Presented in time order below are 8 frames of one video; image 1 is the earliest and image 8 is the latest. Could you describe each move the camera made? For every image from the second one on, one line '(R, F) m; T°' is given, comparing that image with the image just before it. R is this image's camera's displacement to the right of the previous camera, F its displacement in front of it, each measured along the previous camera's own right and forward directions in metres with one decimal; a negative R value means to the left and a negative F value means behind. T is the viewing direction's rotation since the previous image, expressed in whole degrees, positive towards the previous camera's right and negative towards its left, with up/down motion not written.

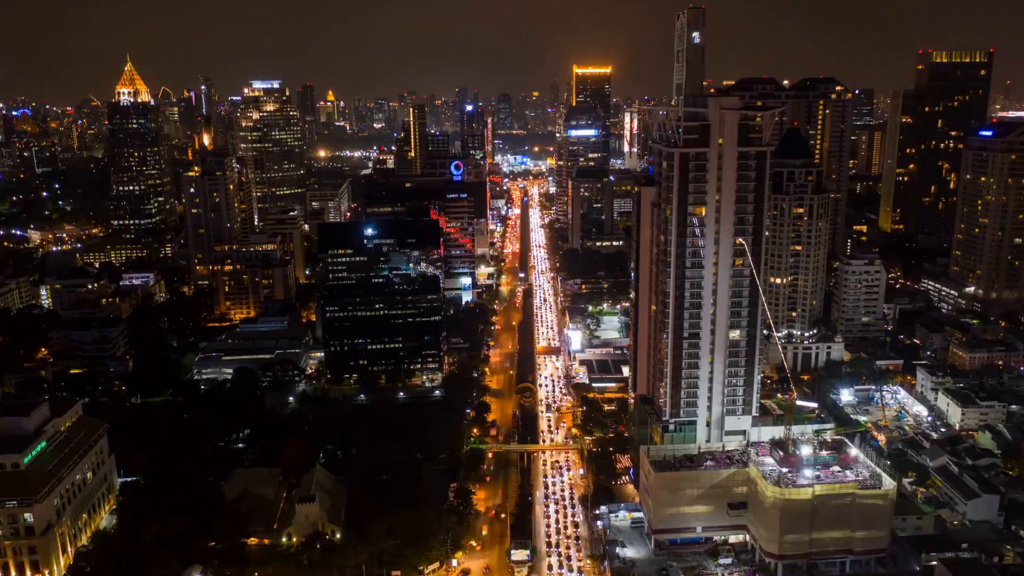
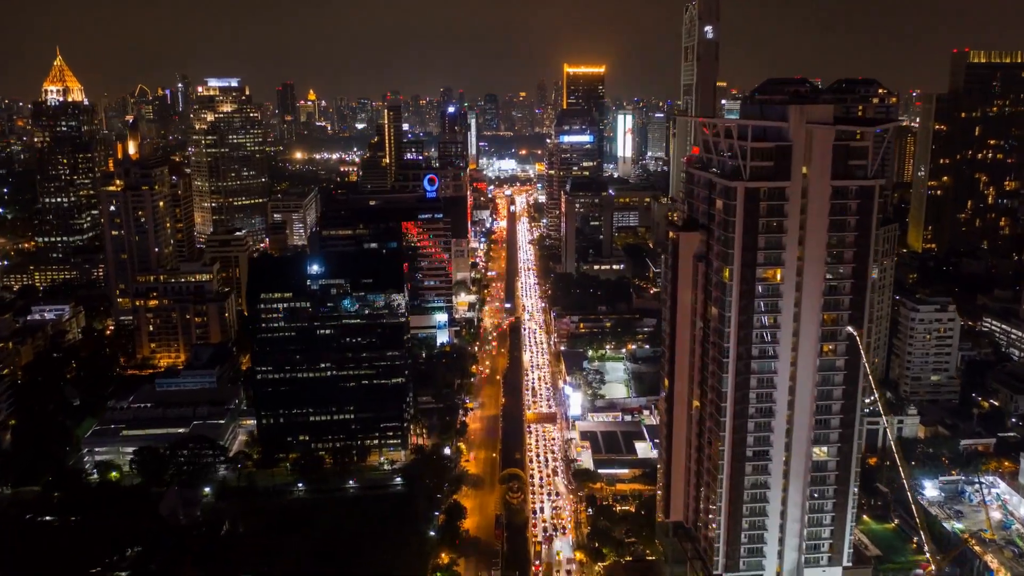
(+0.2, +14.2) m; +1°
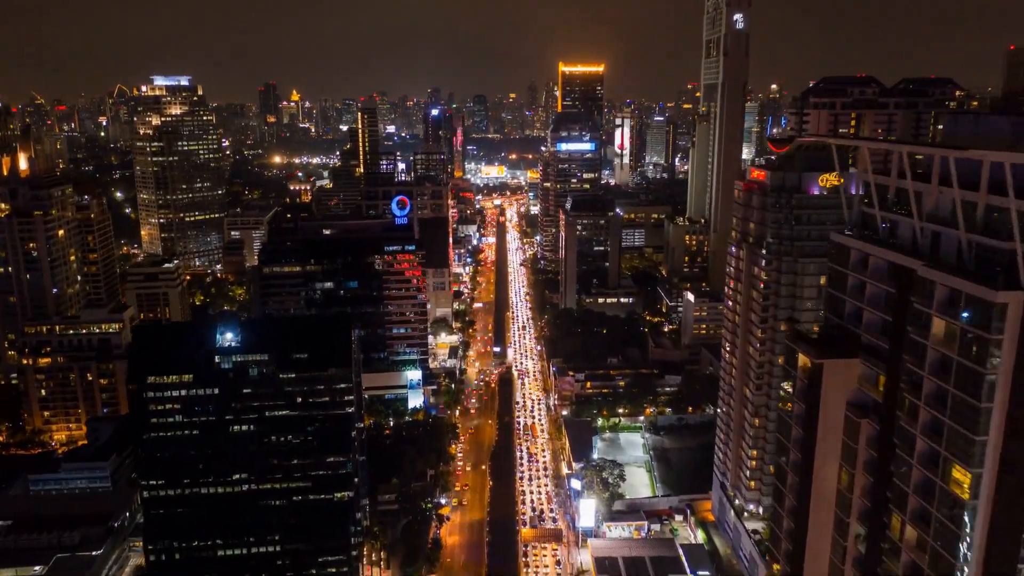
(0.0, +14.6) m; +1°
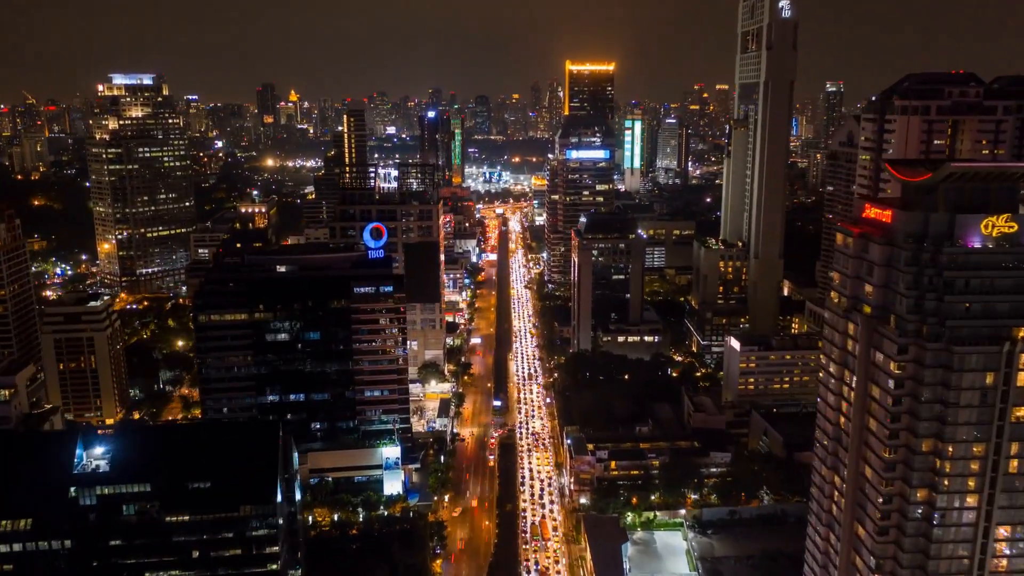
(0.0, +12.5) m; 0°
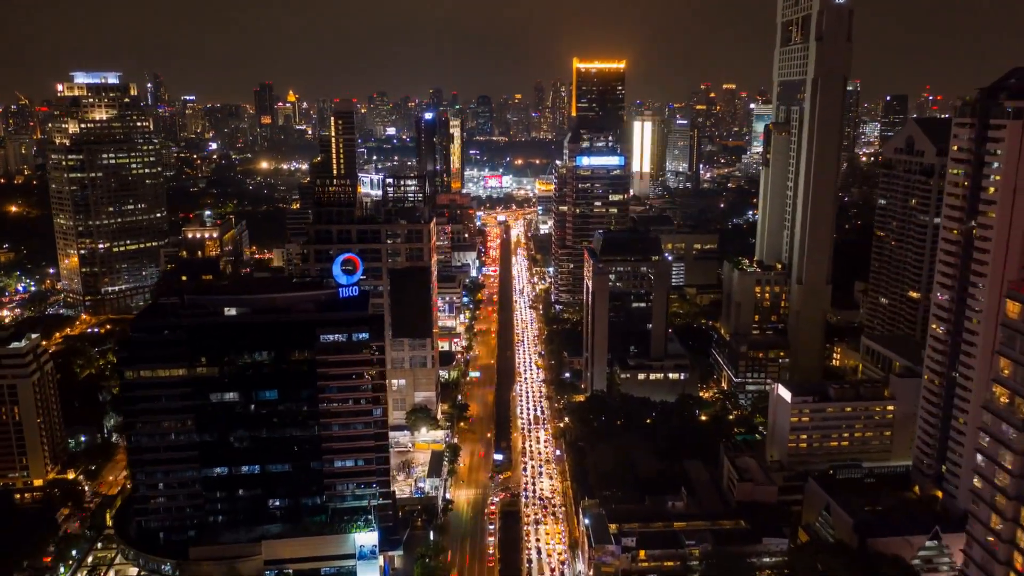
(-0.1, +9.1) m; 0°
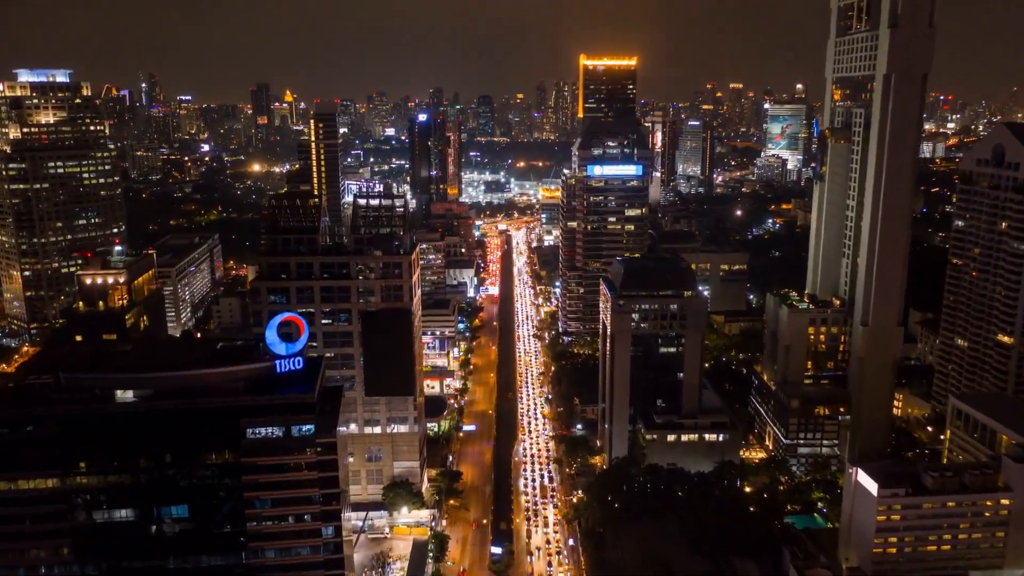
(0.0, +10.4) m; 0°
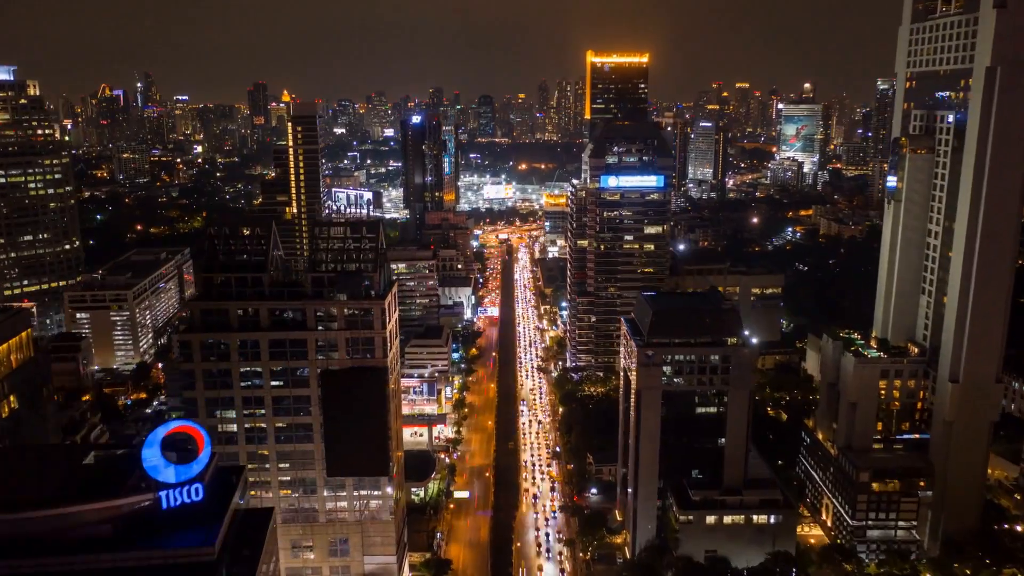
(0.0, +9.3) m; 0°
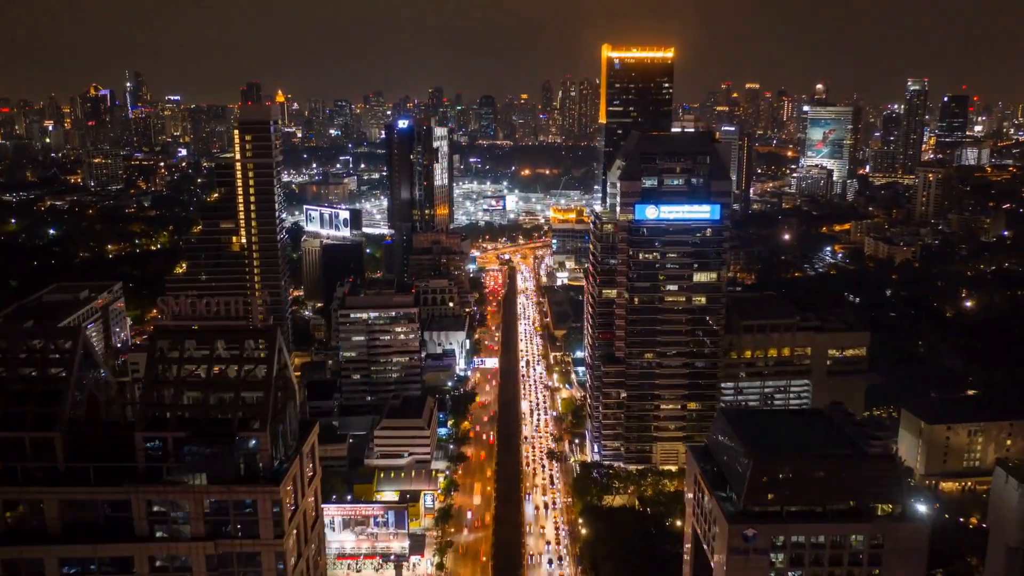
(-0.1, +15.6) m; 0°
